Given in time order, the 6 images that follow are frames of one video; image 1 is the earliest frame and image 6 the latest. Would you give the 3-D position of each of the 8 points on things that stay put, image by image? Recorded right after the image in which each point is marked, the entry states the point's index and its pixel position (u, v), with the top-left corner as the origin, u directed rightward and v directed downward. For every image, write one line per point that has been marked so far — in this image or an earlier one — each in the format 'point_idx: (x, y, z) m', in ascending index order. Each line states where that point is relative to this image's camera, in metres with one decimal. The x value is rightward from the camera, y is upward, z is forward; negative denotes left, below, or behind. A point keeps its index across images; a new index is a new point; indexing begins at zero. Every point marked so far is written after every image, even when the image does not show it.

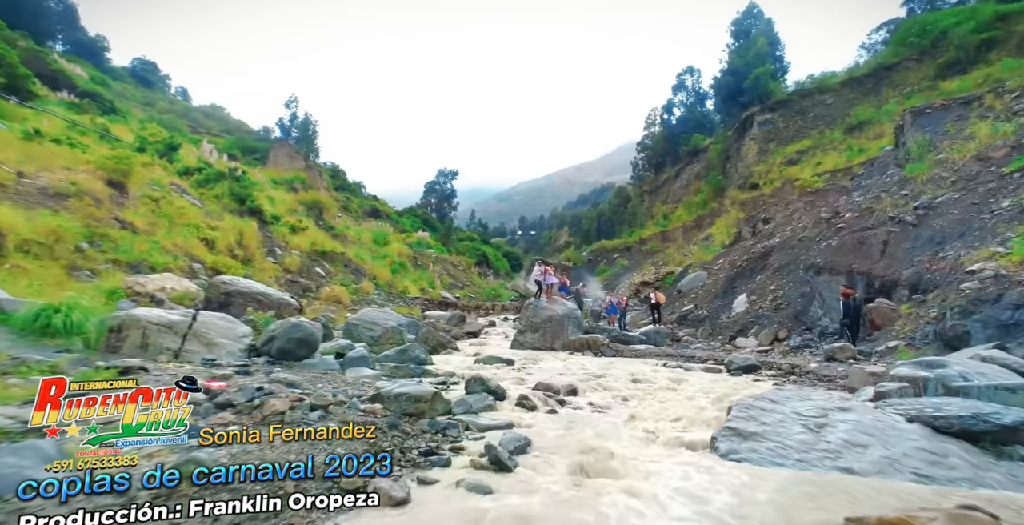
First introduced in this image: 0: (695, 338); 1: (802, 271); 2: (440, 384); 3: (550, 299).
0: (+5.9, -2.4, +16.3) m
1: (+8.9, -0.3, +15.5) m
2: (-1.1, -1.8, +7.6) m
3: (+1.3, -1.2, +16.6) m
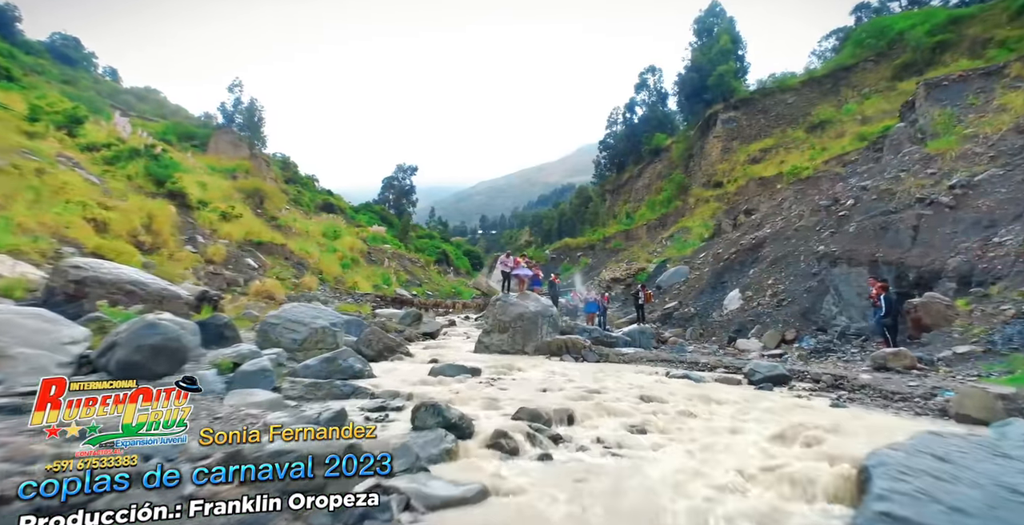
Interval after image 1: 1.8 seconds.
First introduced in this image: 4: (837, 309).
0: (+4.9, -2.2, +14.3) m
1: (+8.0, 0.0, +13.8) m
2: (-1.4, -1.5, +5.1) m
3: (+0.2, -0.9, +14.3) m
4: (+7.1, -1.0, +11.1) m
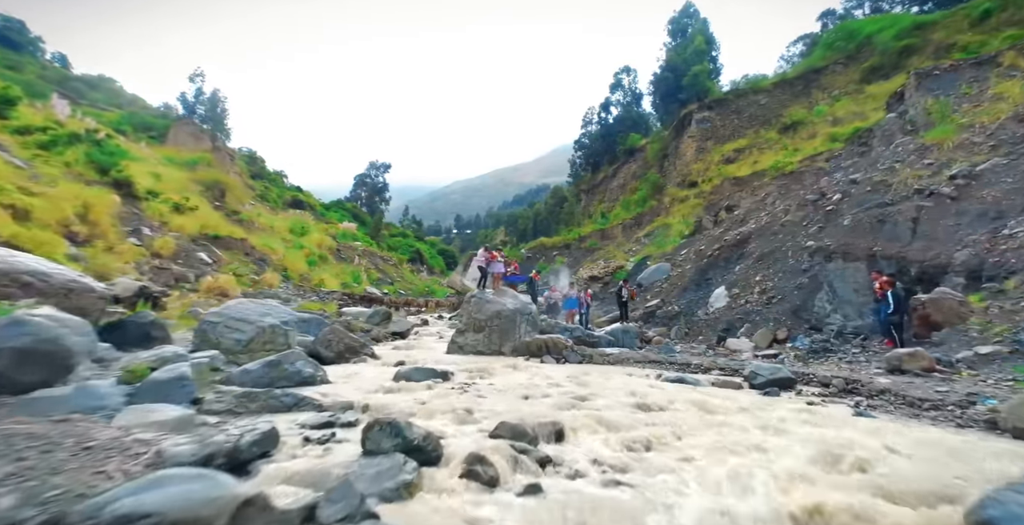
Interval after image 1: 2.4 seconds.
0: (+4.2, -2.1, +13.6) m
1: (+7.3, +0.1, +13.2) m
2: (-1.5, -1.4, +4.1) m
3: (-0.4, -0.7, +13.3) m
4: (+6.6, -0.9, +10.5) m
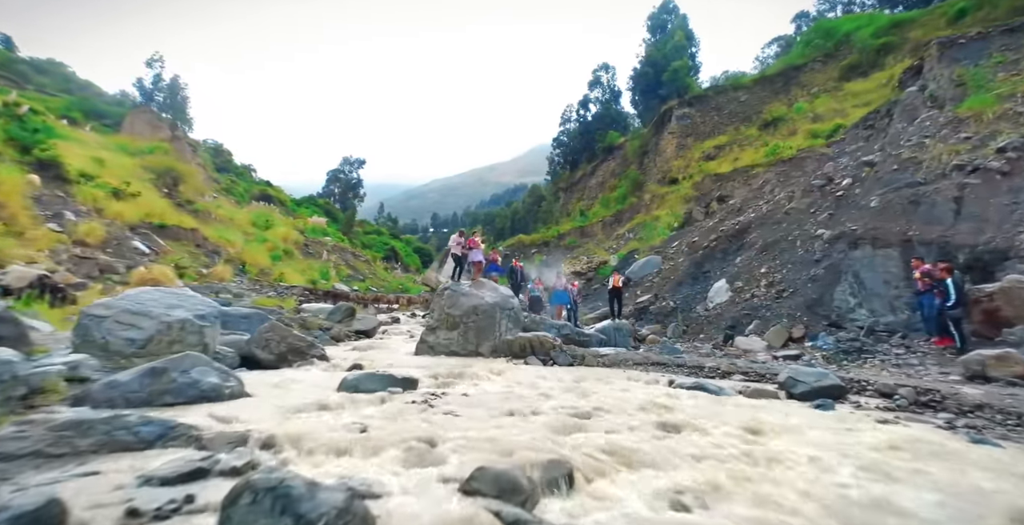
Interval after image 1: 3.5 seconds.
0: (+3.7, -1.8, +12.1) m
1: (+6.9, +0.3, +11.9) m
2: (-1.6, -1.1, +2.4) m
3: (-0.9, -0.5, +11.7) m
4: (+6.2, -0.7, +9.2) m
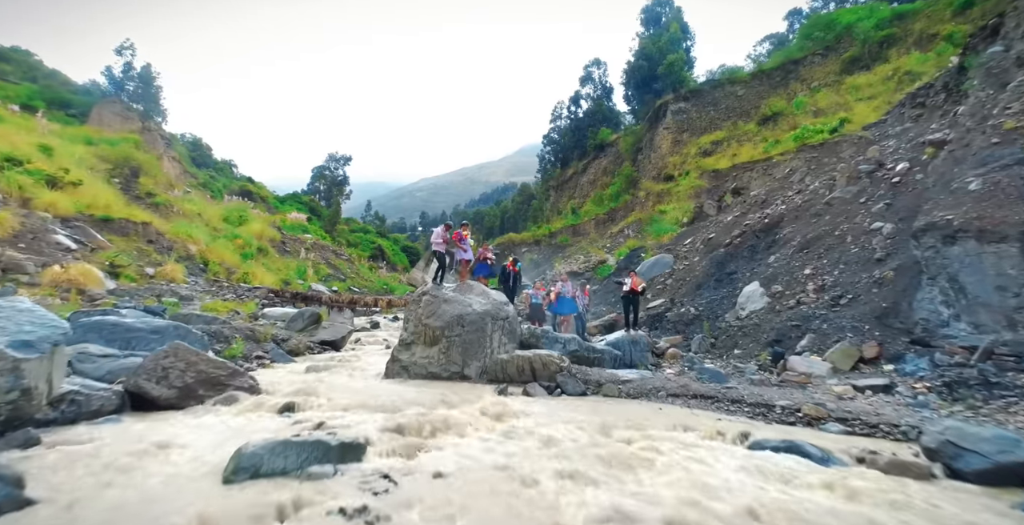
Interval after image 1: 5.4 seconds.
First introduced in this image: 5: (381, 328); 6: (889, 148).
0: (+3.6, -1.8, +10.0) m
1: (+6.7, +0.3, +9.8) m
2: (-1.5, -1.1, +0.1) m
3: (-1.0, -0.4, +9.4) m
4: (+6.2, -0.7, +7.1) m
5: (-4.6, -2.3, +17.6) m
6: (+9.0, +2.7, +12.0) m
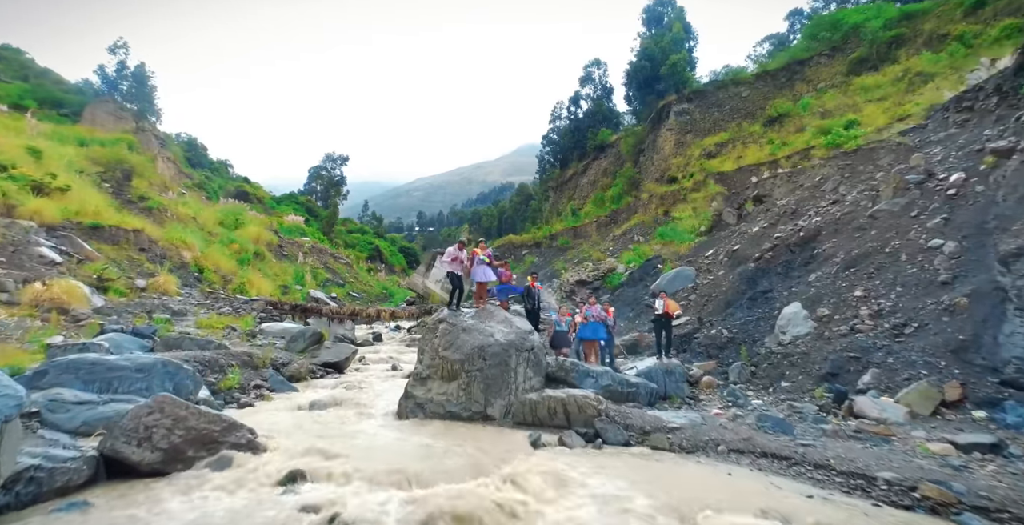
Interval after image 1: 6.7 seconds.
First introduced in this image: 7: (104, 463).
0: (+4.0, -2.2, +9.1) m
1: (+7.2, -0.1, +8.9) m
2: (-1.0, -1.5, -0.8) m
3: (-0.6, -0.8, +8.5) m
4: (+6.6, -1.1, +6.2) m
5: (-4.2, -2.6, +16.7) m
6: (+9.4, +2.3, +11.2) m
7: (-3.9, -1.9, +4.8) m
